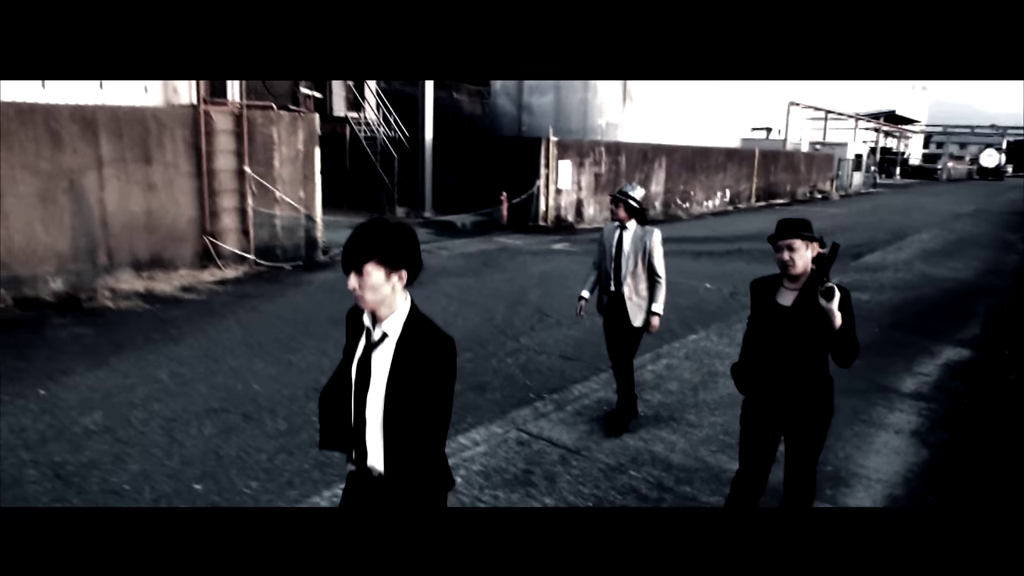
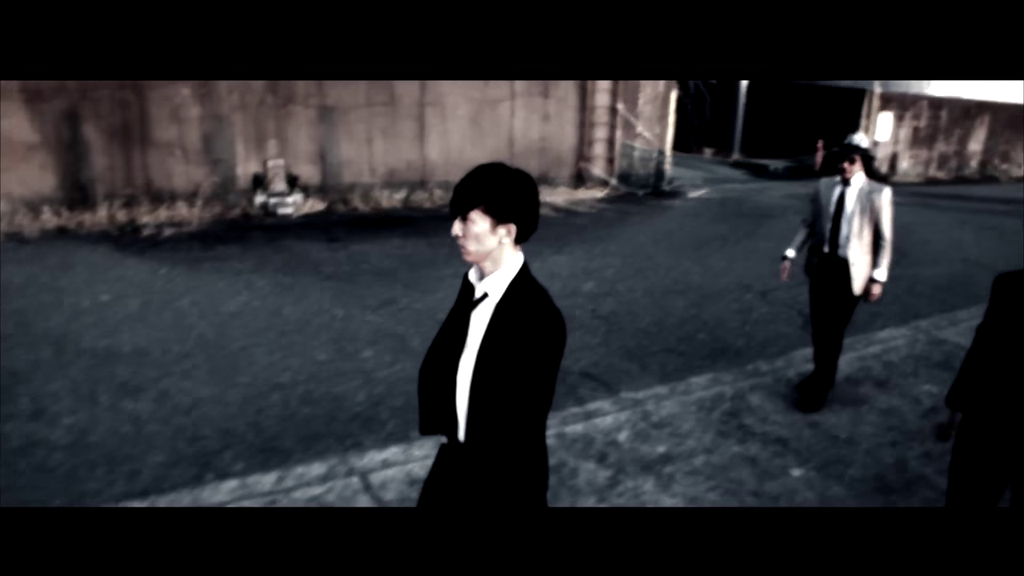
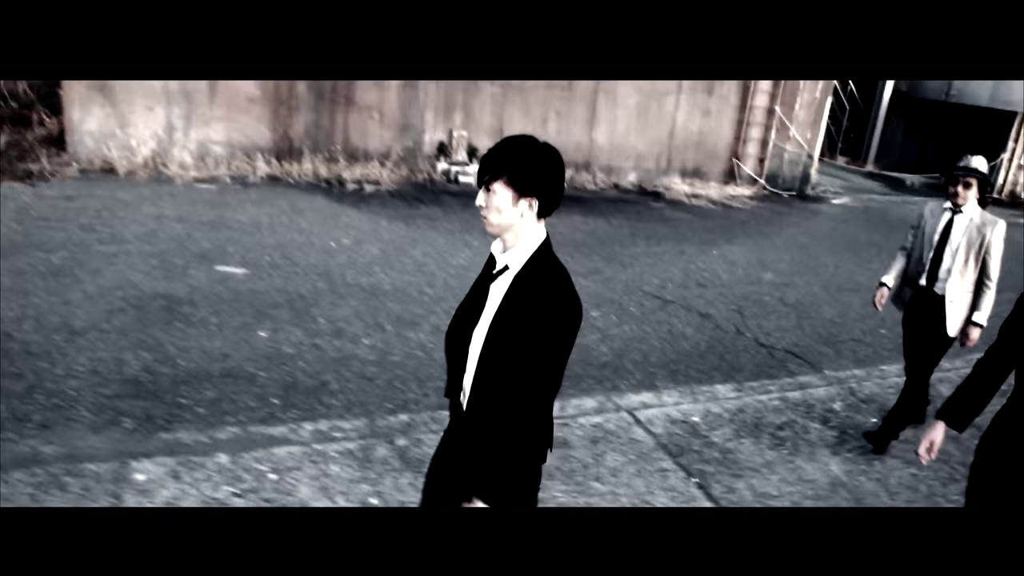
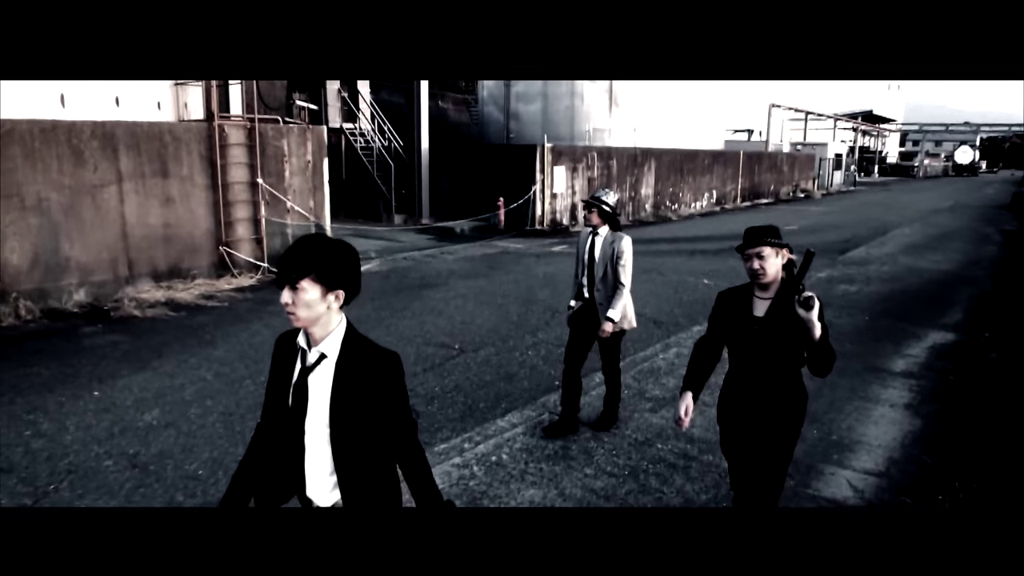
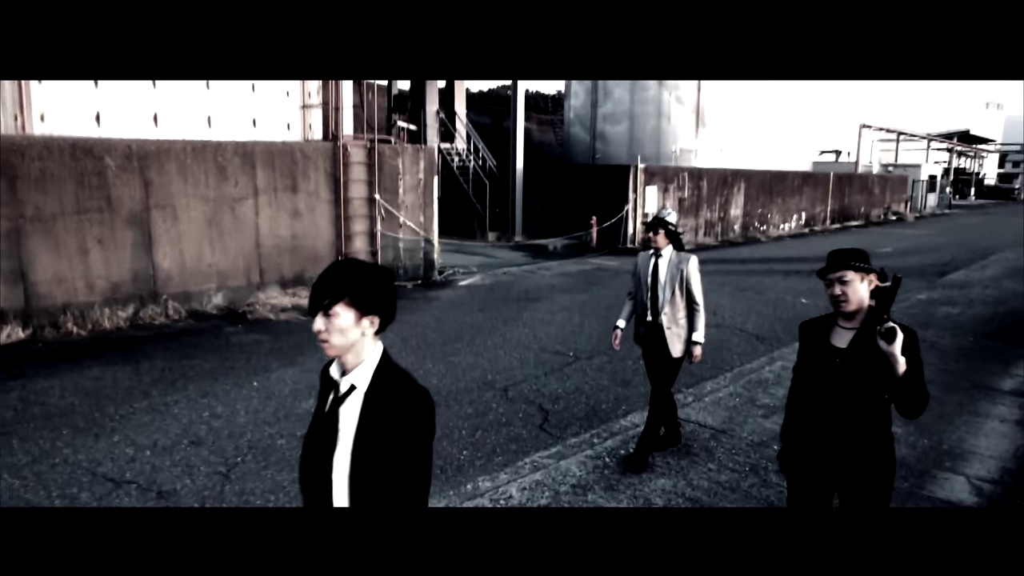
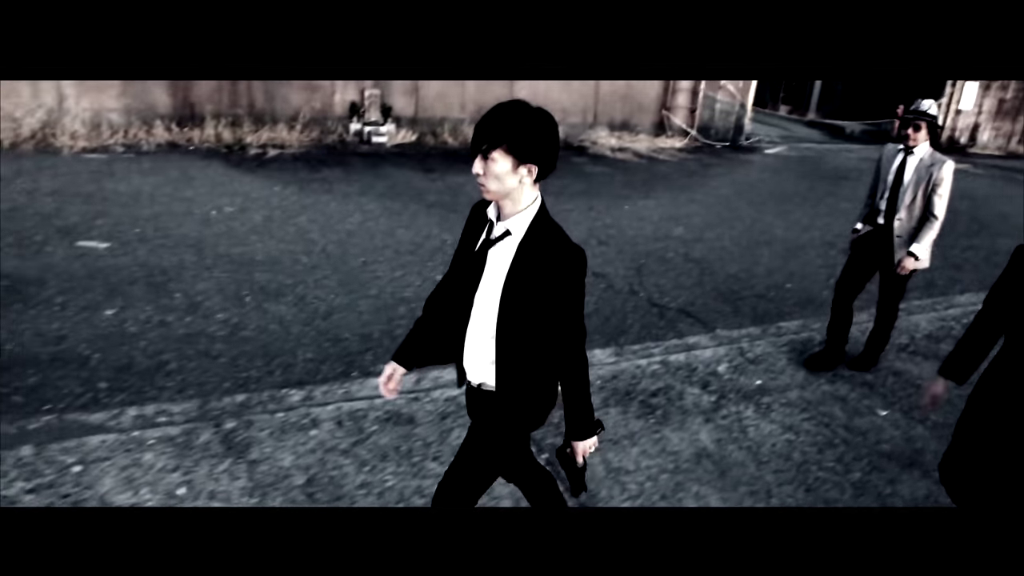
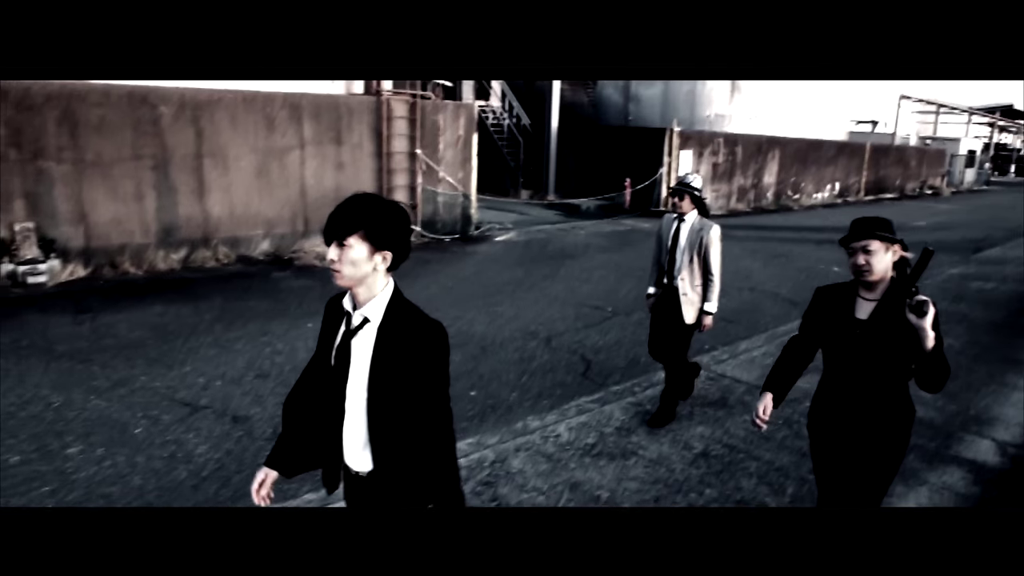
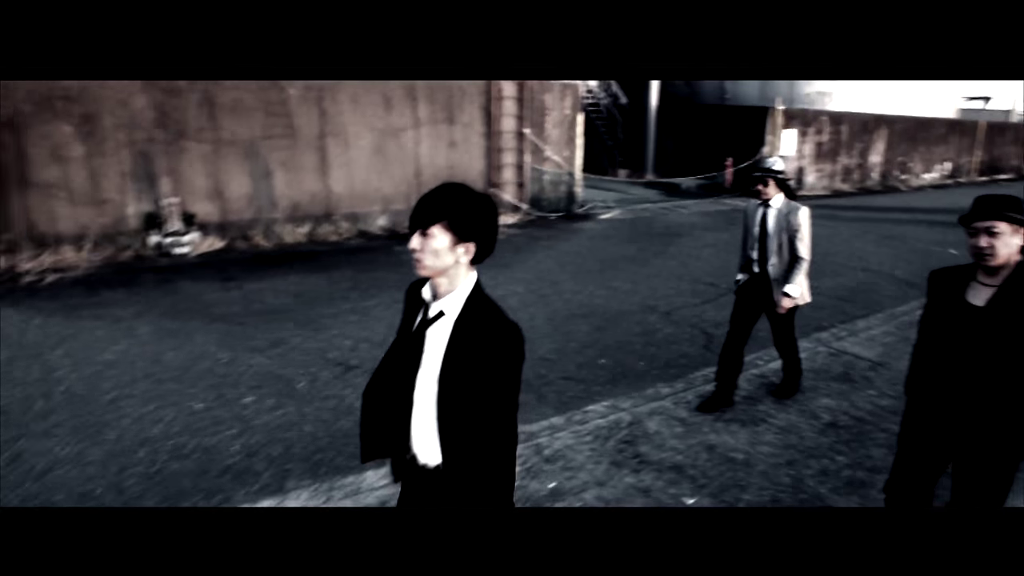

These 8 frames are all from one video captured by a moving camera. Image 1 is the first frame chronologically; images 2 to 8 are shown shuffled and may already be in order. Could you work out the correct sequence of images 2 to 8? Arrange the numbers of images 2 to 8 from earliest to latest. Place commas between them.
4, 5, 7, 8, 2, 6, 3
